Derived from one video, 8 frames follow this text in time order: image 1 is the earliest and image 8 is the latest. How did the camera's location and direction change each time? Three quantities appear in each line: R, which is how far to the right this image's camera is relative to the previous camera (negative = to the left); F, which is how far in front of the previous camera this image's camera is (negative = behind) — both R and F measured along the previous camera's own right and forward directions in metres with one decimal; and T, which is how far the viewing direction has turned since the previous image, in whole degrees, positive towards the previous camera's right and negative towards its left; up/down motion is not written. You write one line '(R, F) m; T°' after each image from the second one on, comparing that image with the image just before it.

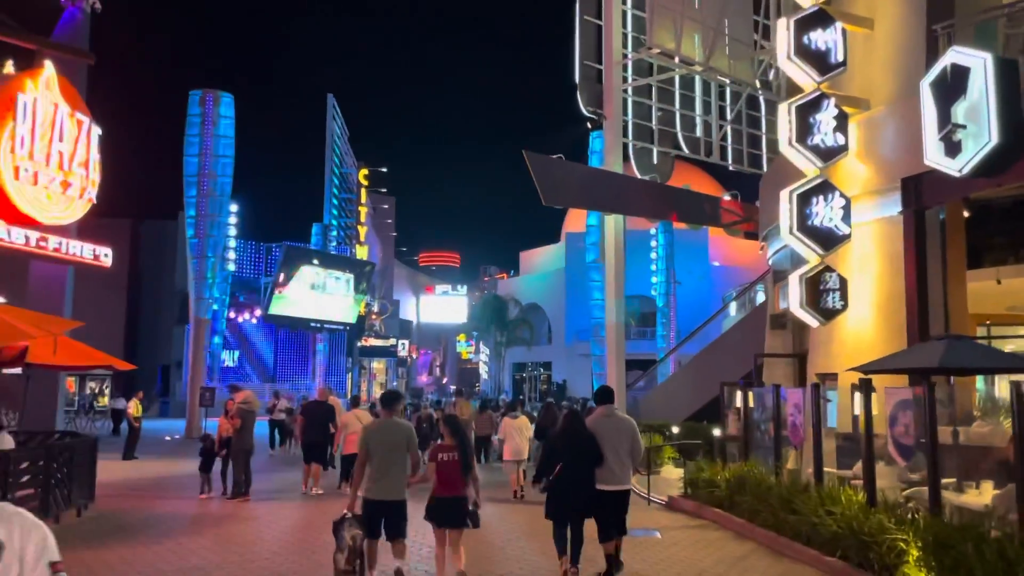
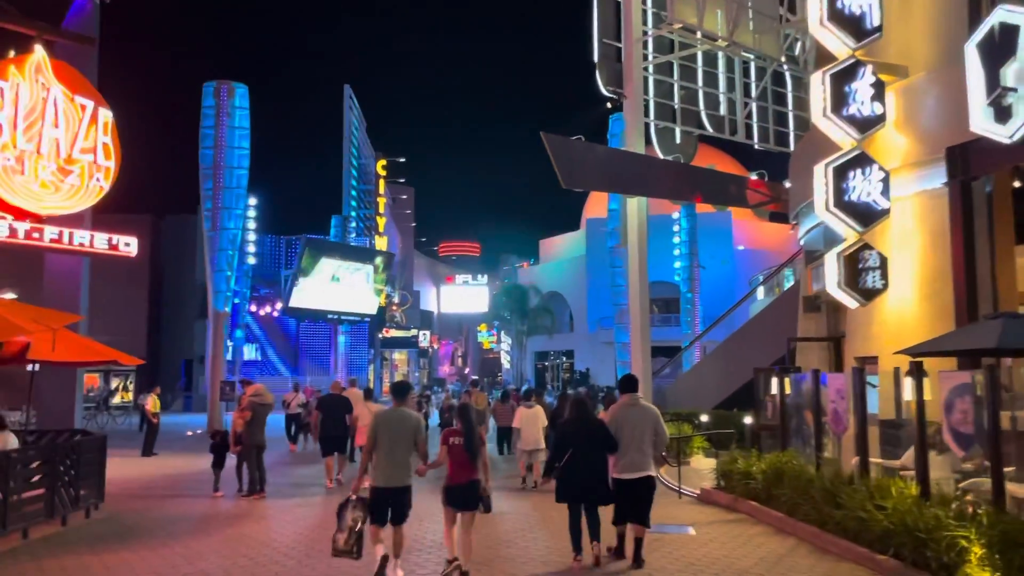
(0.0, +0.5) m; -1°
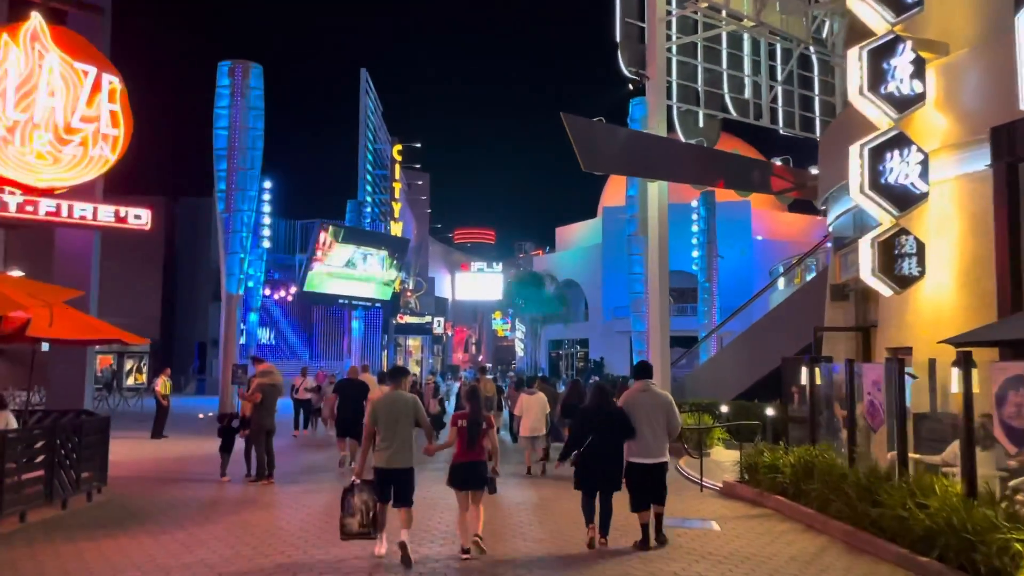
(0.0, +0.4) m; -1°
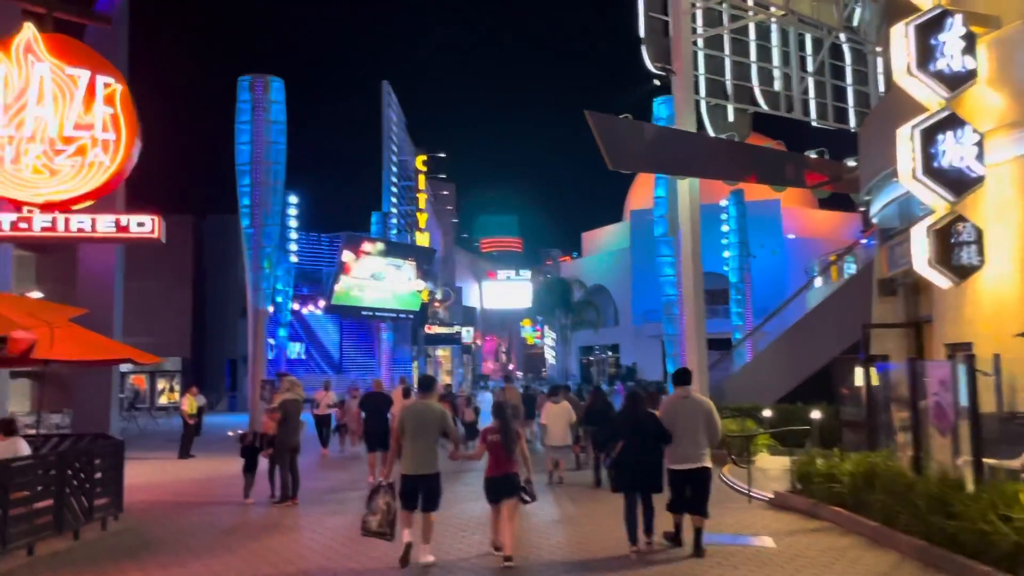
(0.0, +0.5) m; -2°
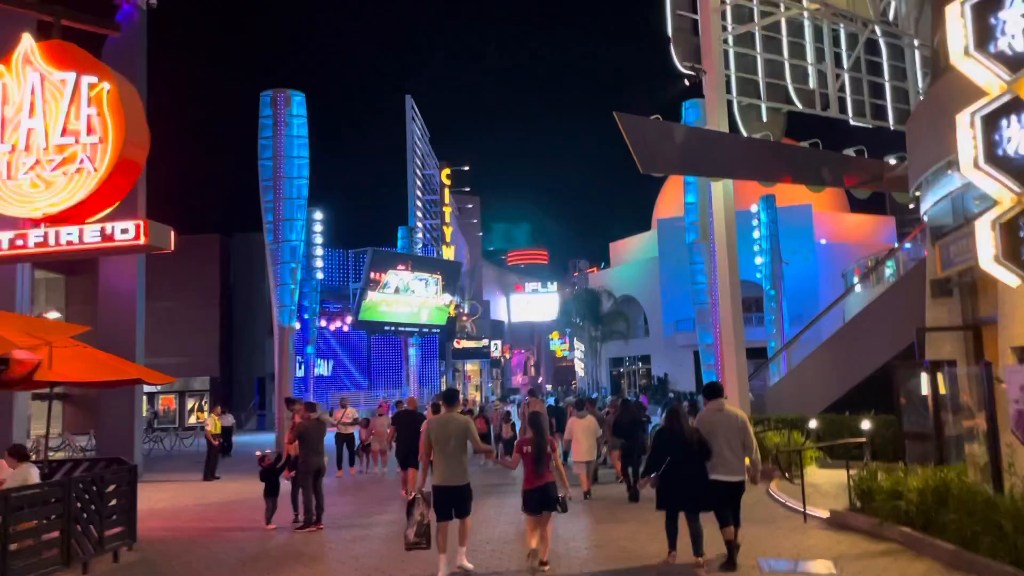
(0.0, +0.6) m; -2°
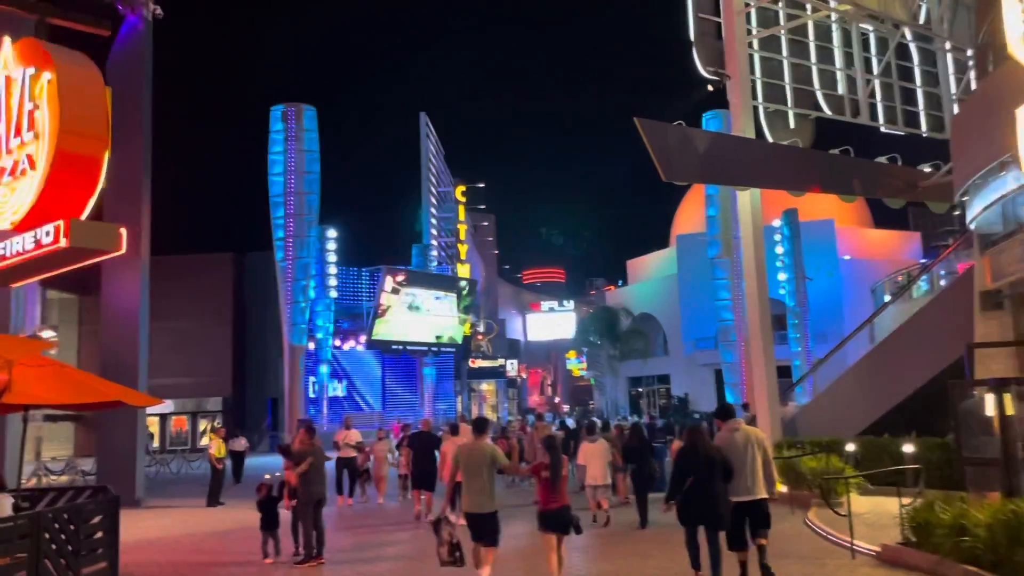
(0.0, +0.7) m; -1°
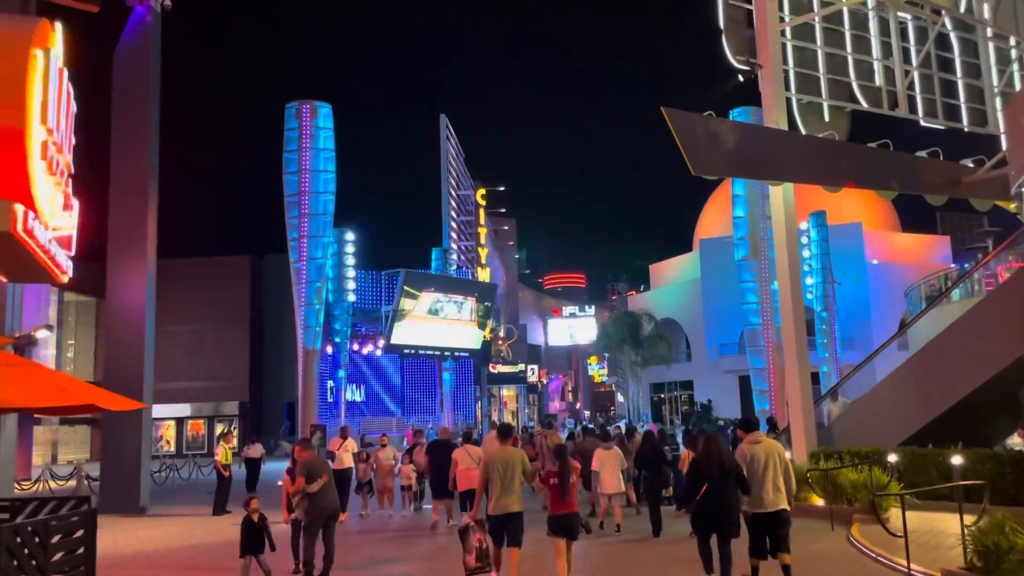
(0.0, +0.7) m; -1°
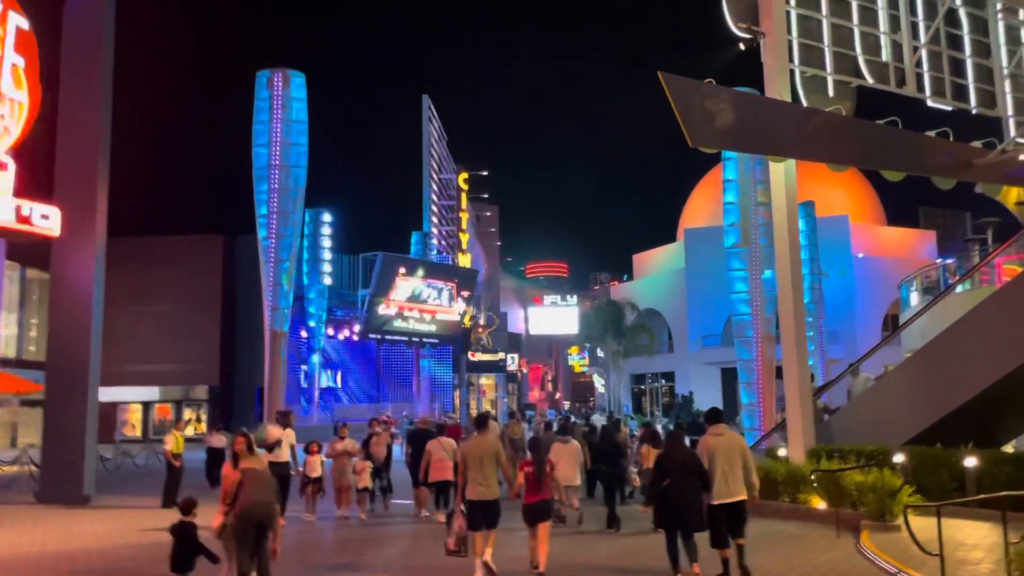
(0.0, +1.1) m; +1°
